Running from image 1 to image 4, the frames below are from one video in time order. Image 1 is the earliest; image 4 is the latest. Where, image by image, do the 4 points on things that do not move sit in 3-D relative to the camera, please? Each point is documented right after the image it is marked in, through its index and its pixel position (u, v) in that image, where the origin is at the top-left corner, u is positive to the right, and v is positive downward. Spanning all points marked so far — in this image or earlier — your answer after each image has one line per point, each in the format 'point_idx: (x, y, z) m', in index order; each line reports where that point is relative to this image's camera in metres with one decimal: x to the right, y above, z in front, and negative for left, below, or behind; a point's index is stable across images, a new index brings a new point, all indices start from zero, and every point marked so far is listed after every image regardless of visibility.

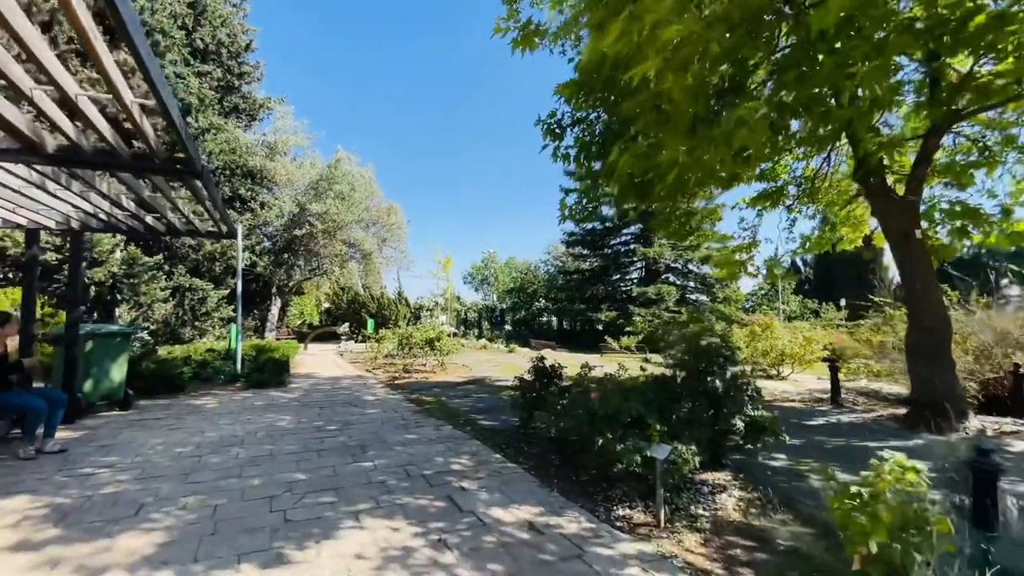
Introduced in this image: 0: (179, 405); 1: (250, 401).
0: (-4.6, -1.6, +6.6) m
1: (-3.8, -1.6, +6.9) m
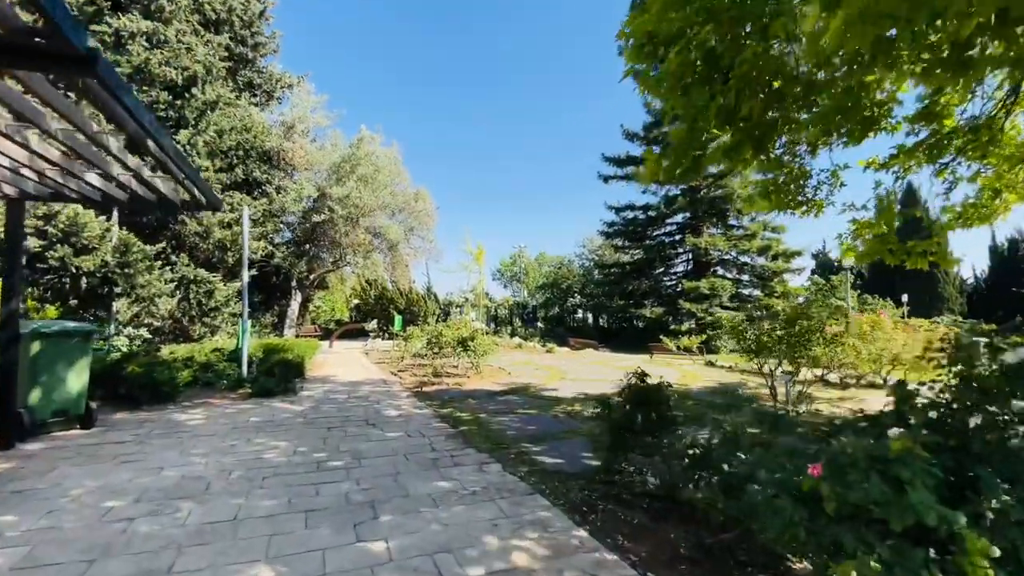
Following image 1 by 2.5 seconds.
0: (-3.9, -1.5, +5.3) m
1: (-3.1, -1.5, +5.5) m
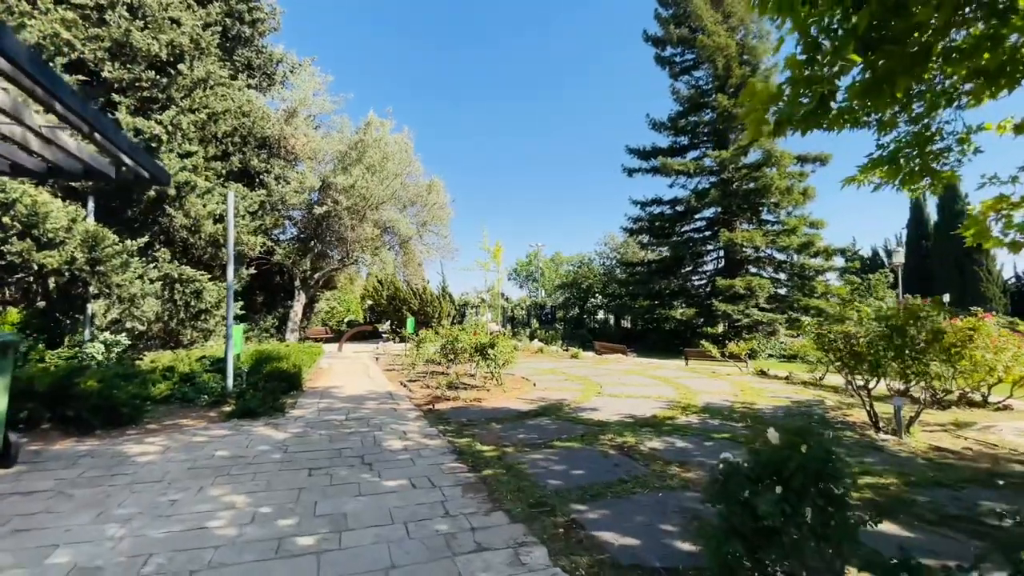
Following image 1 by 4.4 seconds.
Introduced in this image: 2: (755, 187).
0: (-3.6, -1.5, +4.2) m
1: (-2.8, -1.5, +4.4) m
2: (+9.4, +3.9, +18.4) m
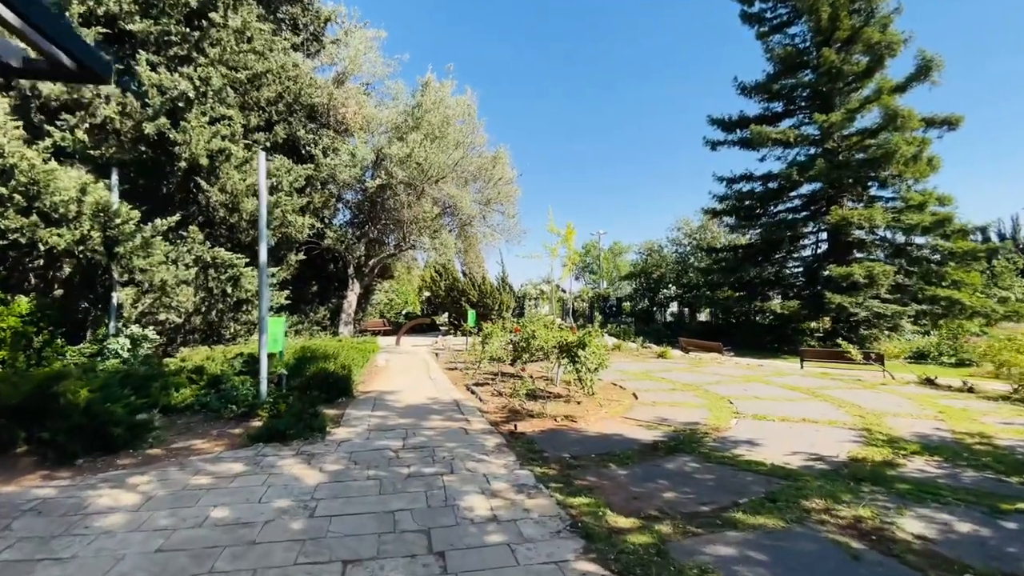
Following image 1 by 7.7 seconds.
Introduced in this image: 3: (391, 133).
0: (-2.7, -1.3, +2.9) m
1: (-1.9, -1.3, +3.0) m
2: (+11.7, +4.3, +15.4) m
3: (-2.6, +3.4, +10.5) m
